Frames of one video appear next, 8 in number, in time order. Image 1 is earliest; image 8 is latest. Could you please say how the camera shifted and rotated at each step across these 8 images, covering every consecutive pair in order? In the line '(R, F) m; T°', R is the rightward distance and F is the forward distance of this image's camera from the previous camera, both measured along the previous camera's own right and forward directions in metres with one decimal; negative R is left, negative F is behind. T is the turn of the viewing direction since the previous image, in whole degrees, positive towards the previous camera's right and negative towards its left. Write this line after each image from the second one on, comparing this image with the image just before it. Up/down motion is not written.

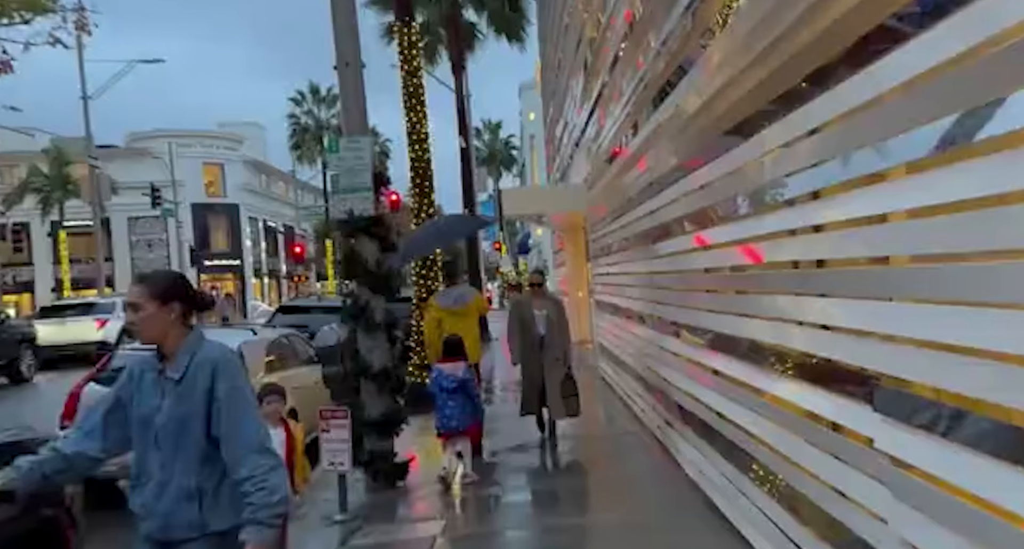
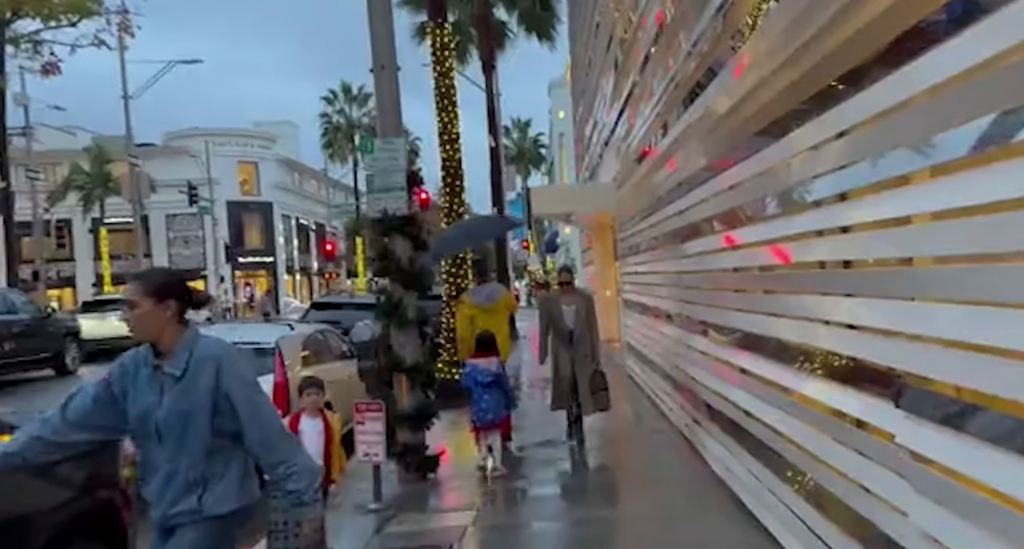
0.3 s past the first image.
(0.0, -0.2) m; -2°
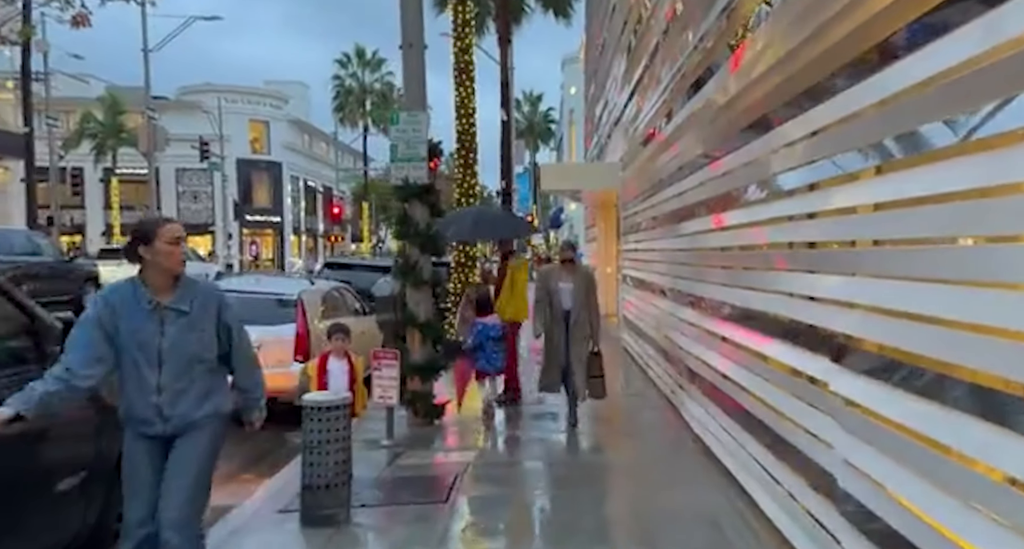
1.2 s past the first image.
(-0.1, -0.6) m; 0°
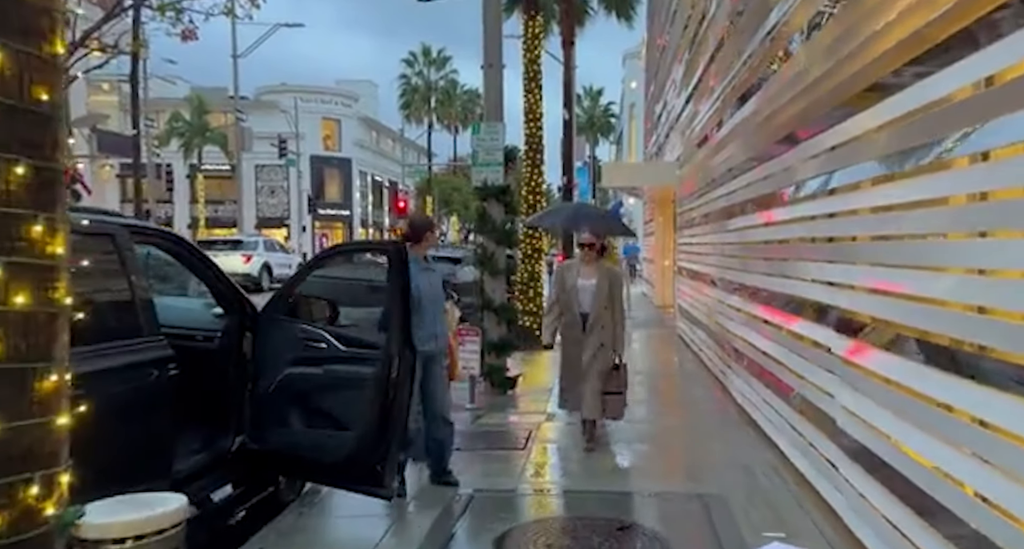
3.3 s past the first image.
(-0.1, -1.2) m; -3°
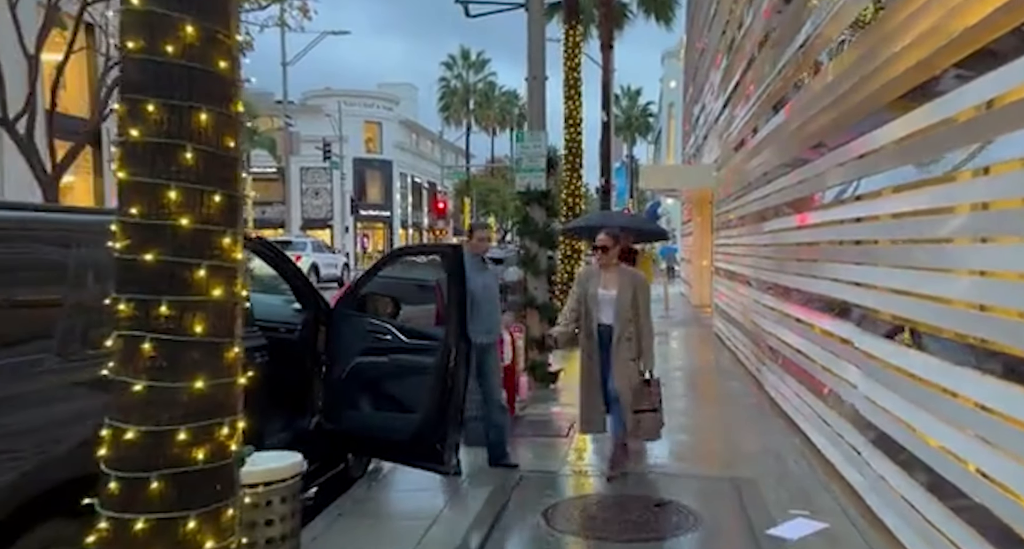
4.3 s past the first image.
(-0.1, -0.6) m; -2°
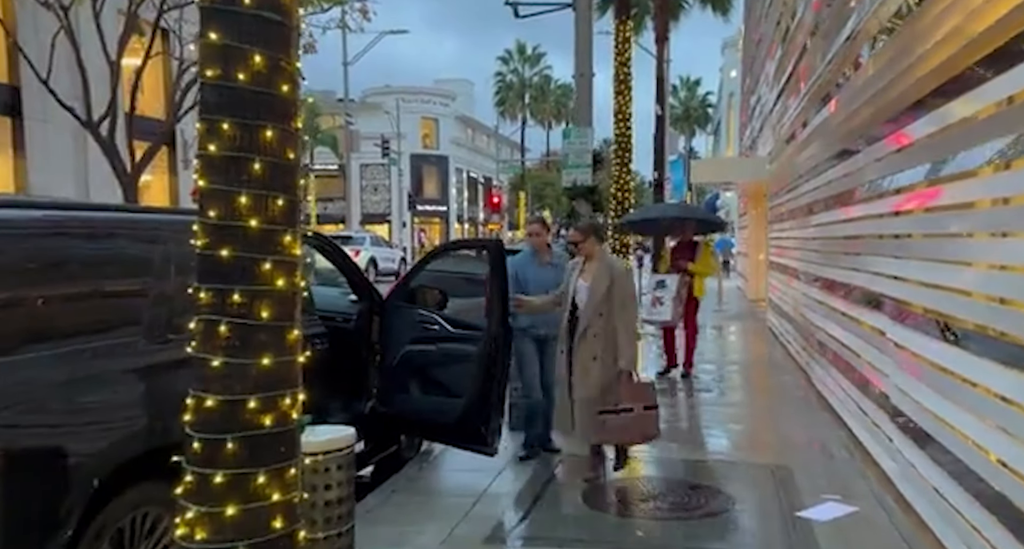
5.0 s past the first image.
(+0.1, -0.4) m; -3°
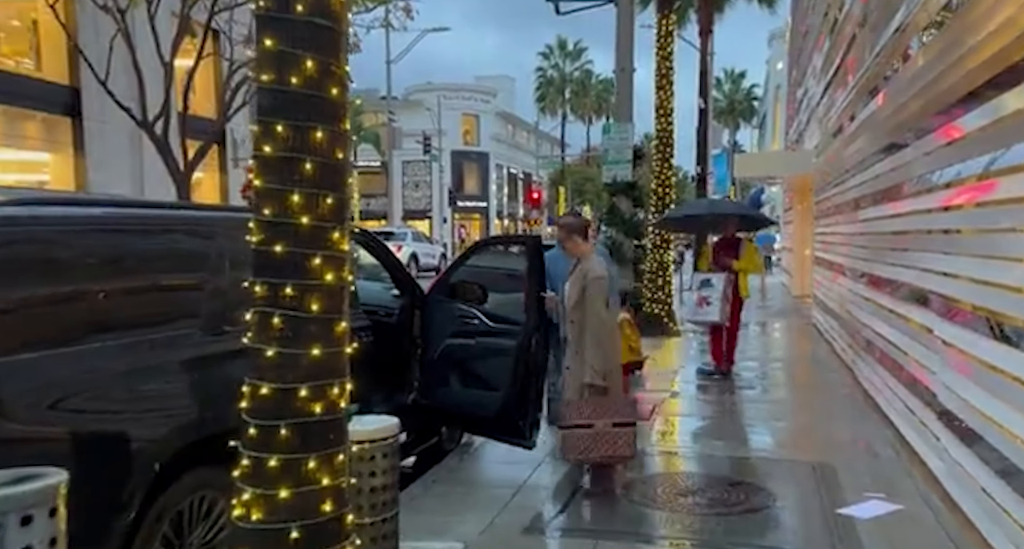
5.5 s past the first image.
(0.0, -0.1) m; -2°
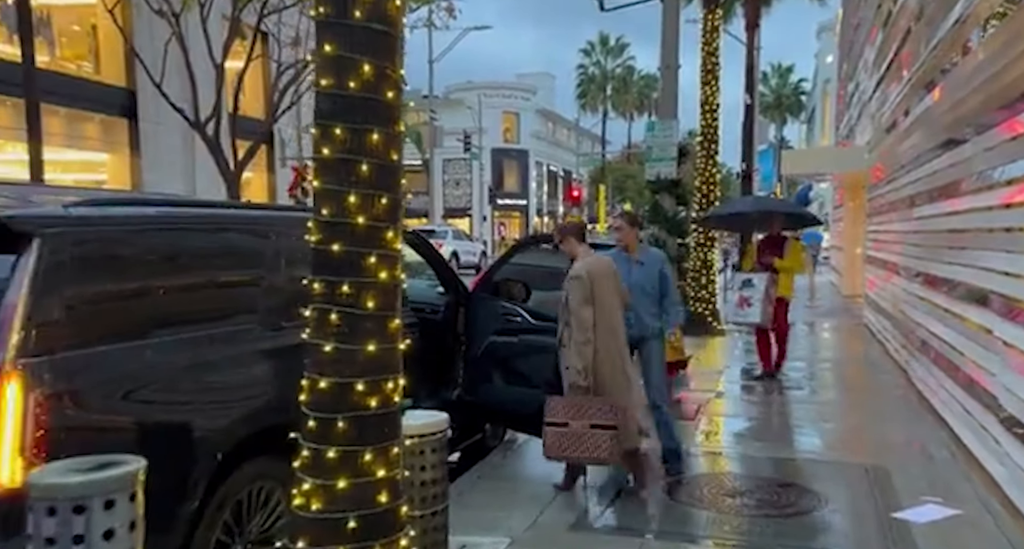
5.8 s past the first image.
(0.0, -0.1) m; -2°
